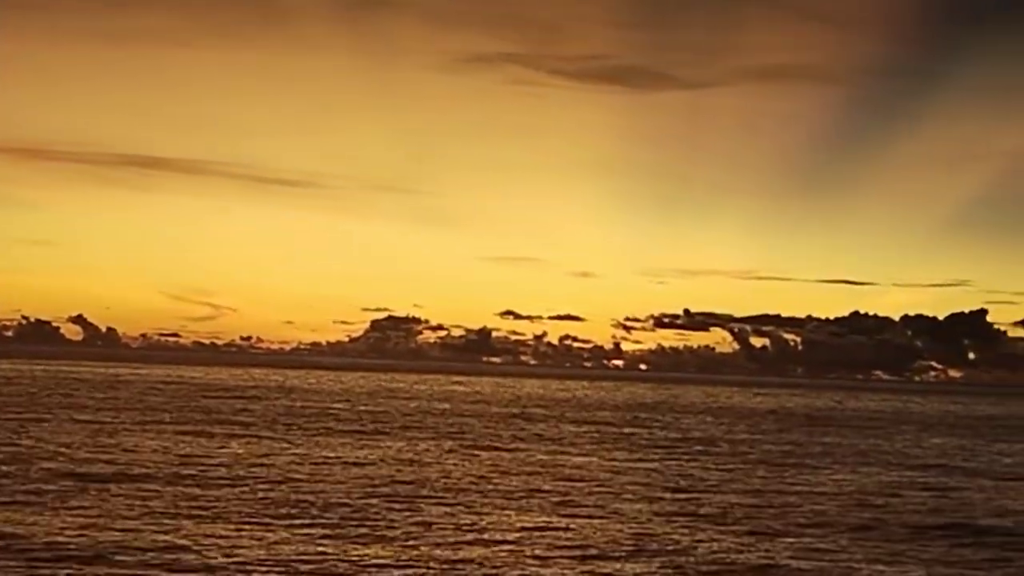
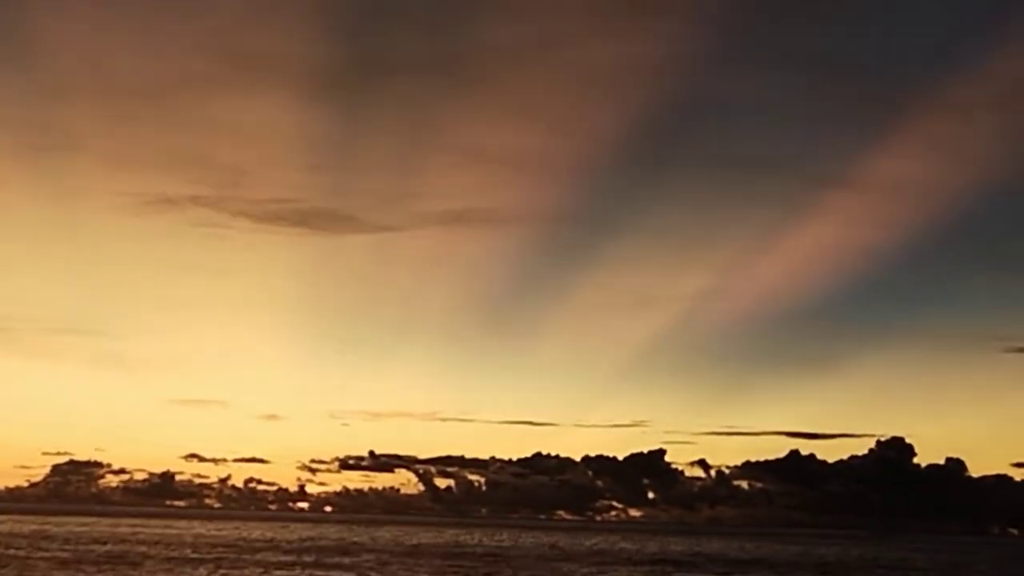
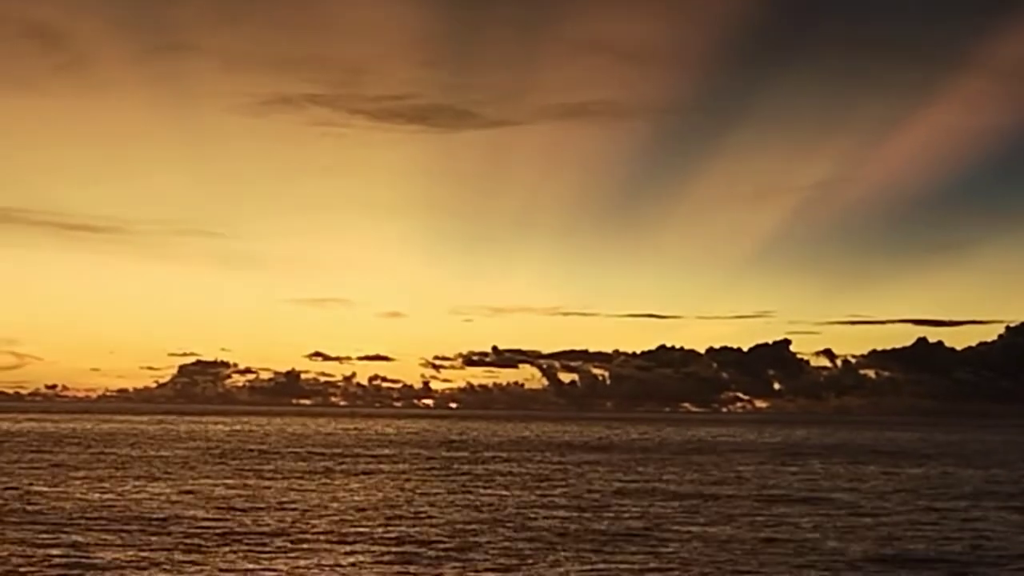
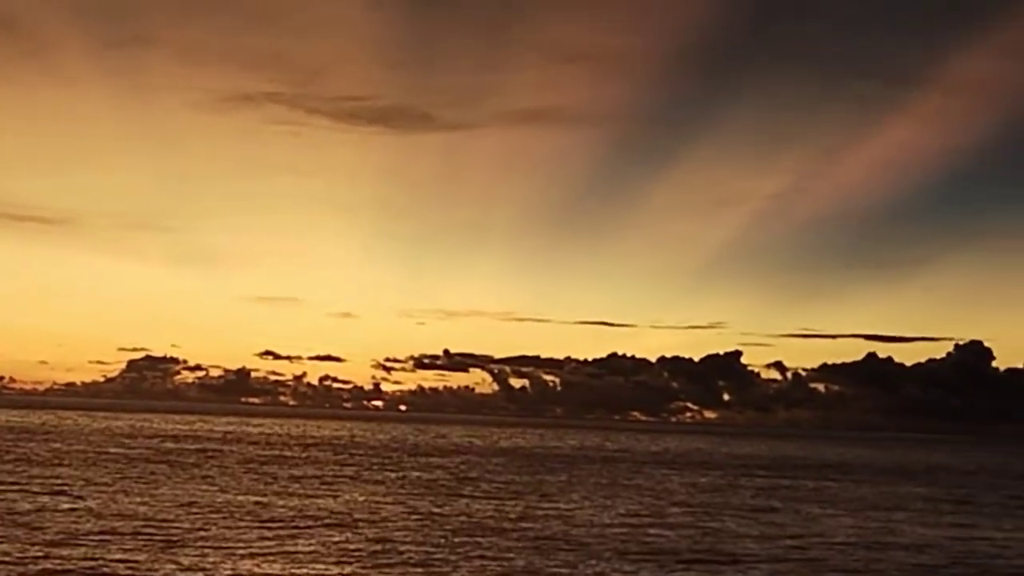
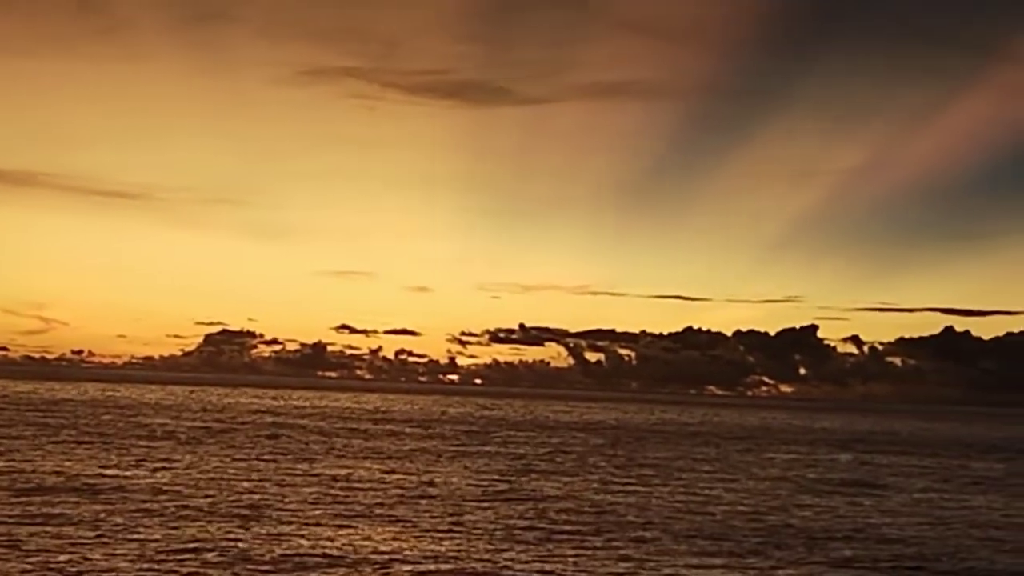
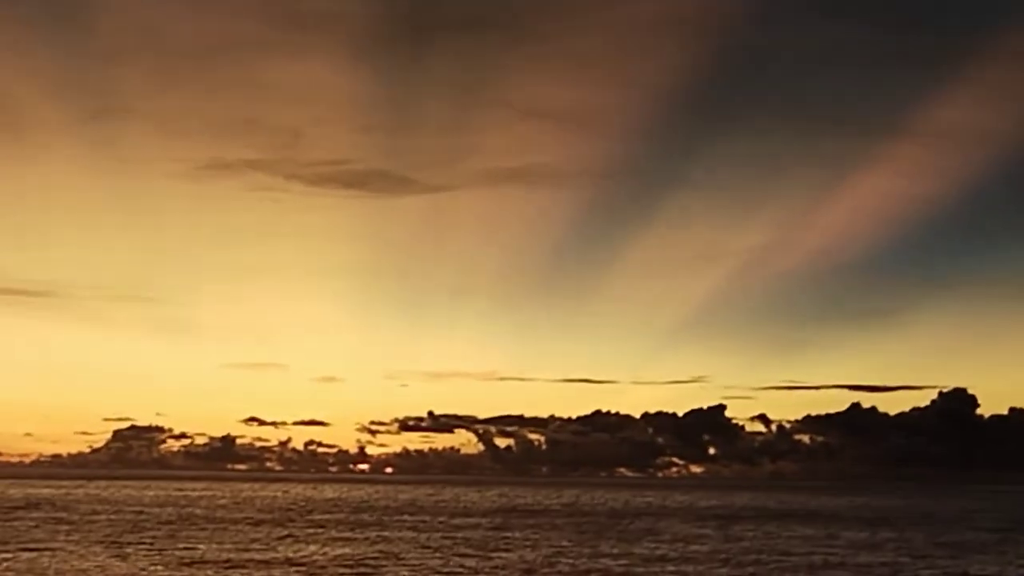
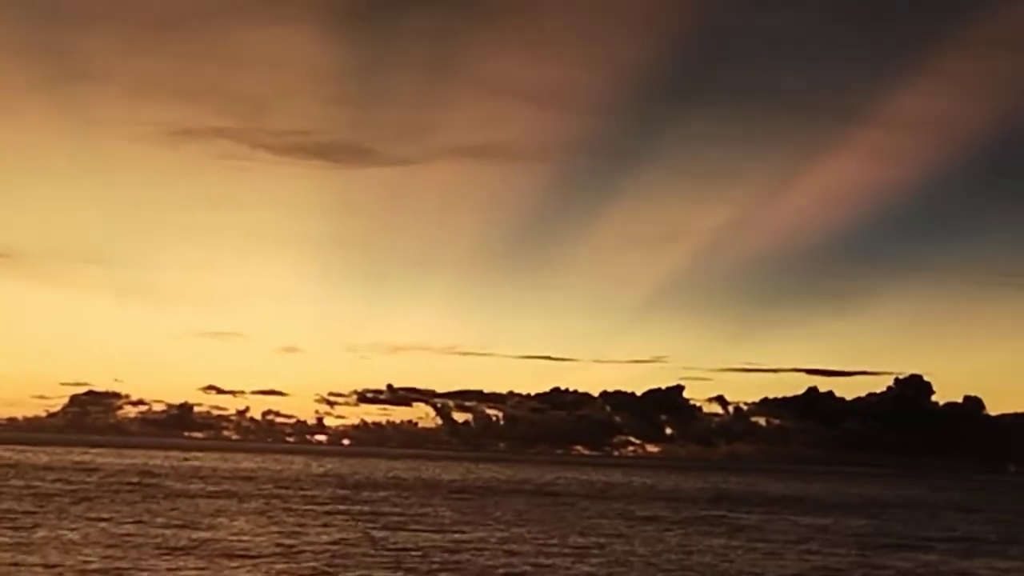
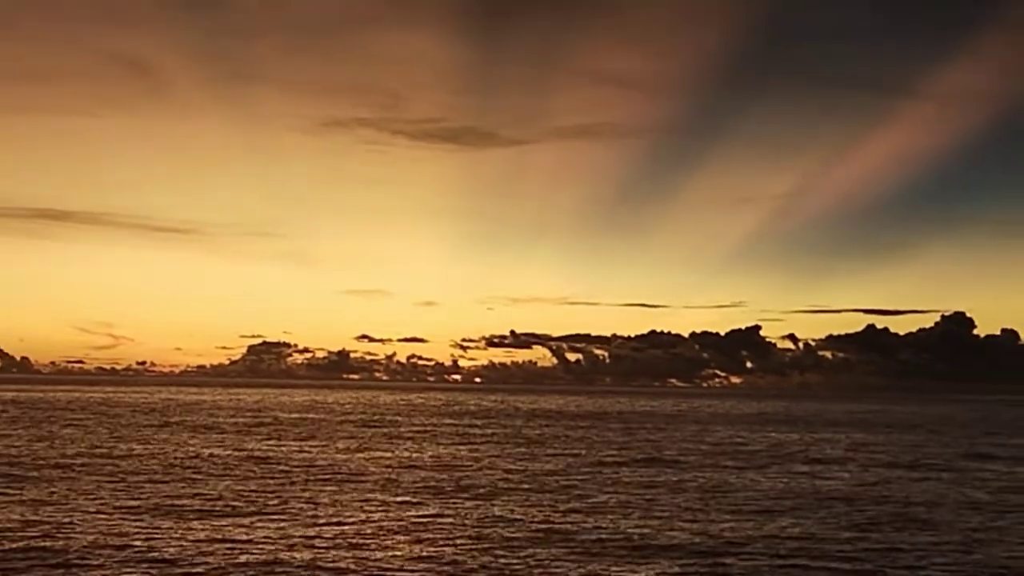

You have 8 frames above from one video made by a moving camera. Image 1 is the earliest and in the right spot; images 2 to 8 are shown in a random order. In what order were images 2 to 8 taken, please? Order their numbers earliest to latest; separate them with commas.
5, 4, 7, 2, 6, 3, 8
